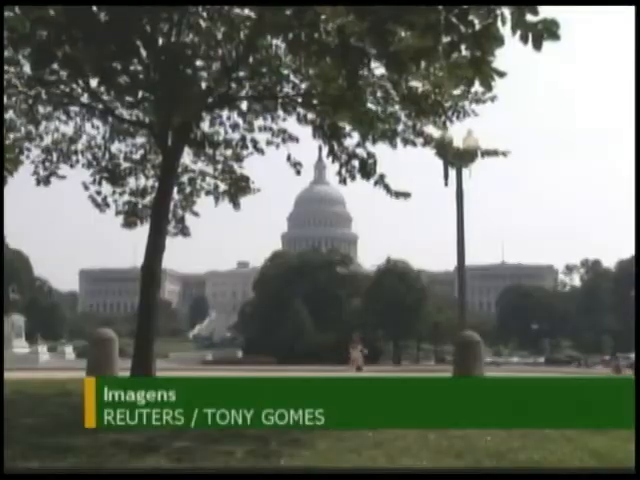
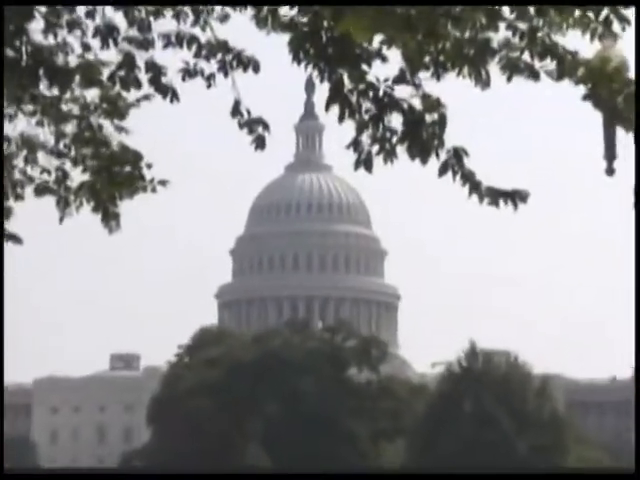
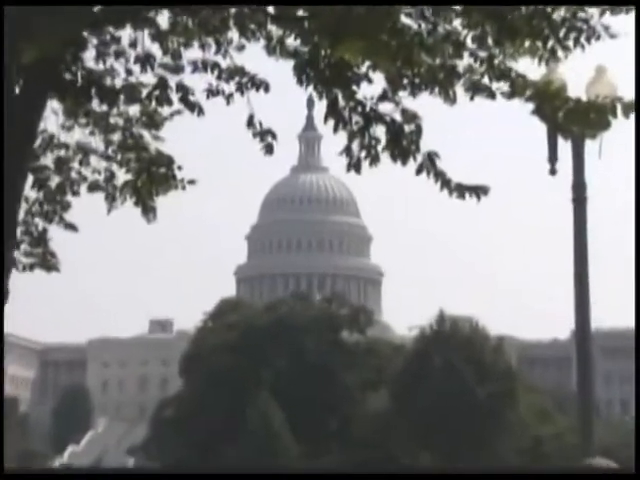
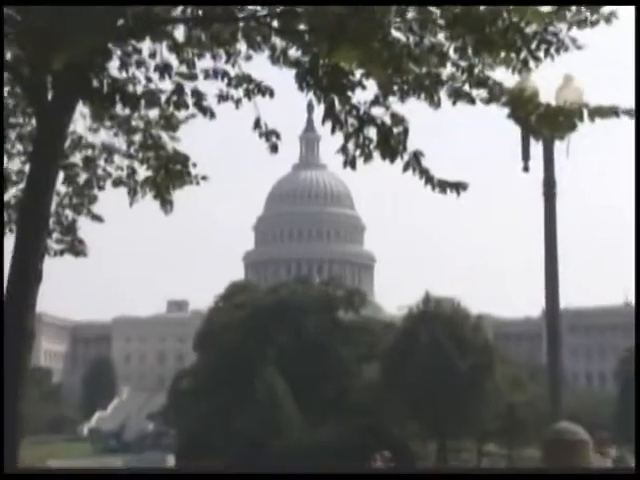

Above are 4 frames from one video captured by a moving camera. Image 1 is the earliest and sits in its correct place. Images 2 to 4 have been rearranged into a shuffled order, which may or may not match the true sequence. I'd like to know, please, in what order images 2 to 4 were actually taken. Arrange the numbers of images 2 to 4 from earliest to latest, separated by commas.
4, 3, 2
